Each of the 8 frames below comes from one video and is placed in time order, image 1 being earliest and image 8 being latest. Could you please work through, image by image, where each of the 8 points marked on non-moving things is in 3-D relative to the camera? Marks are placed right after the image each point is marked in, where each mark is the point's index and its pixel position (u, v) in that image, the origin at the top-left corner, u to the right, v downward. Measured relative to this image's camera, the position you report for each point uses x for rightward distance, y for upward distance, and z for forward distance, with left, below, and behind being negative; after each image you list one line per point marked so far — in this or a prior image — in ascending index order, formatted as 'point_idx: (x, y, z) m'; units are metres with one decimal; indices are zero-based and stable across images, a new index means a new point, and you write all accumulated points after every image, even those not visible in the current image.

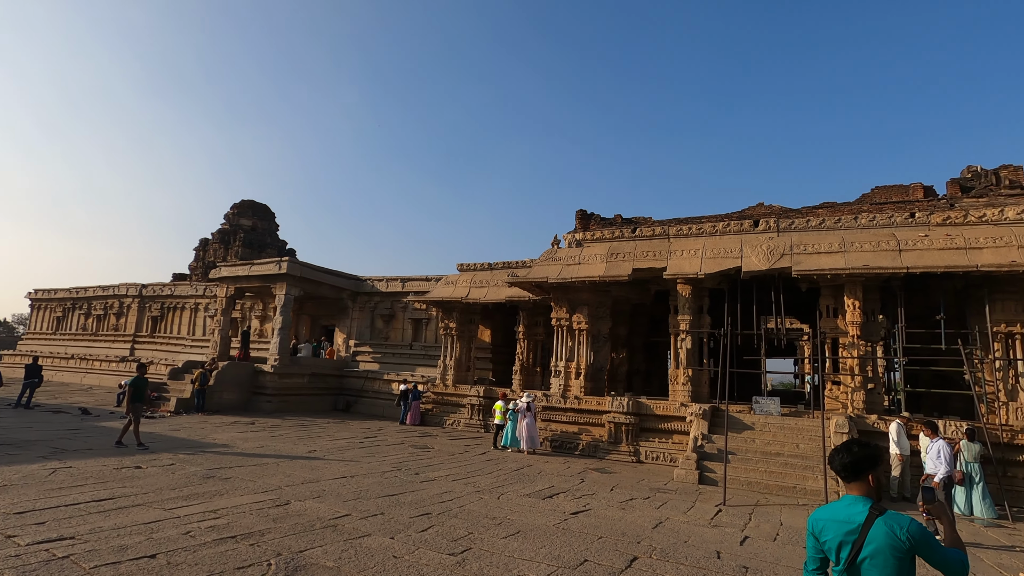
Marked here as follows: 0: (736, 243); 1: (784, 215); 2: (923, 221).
0: (+4.8, +1.0, +11.8) m
1: (+6.1, +1.6, +12.2) m
2: (+7.9, +1.3, +10.7) m
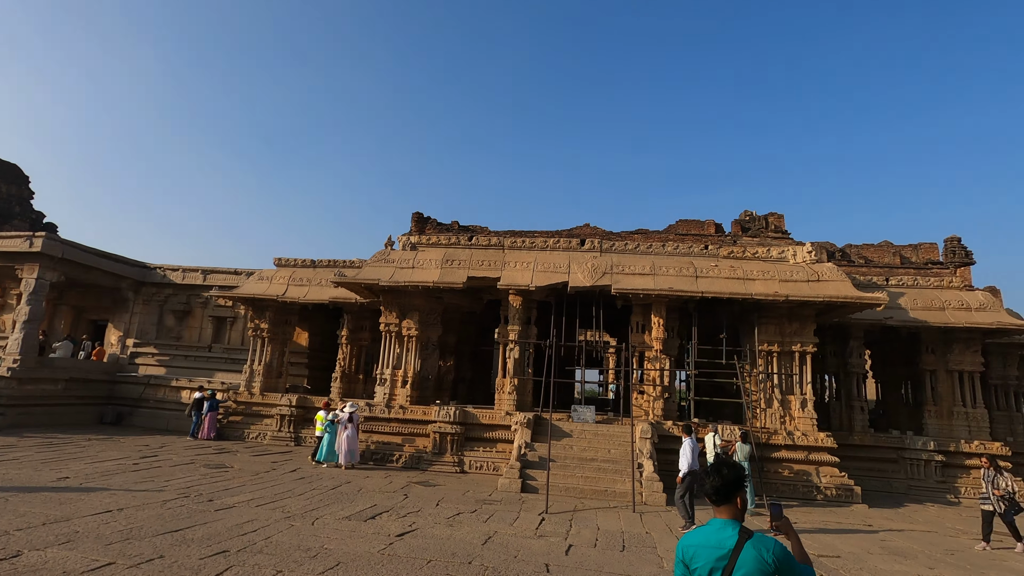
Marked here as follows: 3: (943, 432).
0: (+1.2, +0.7, +12.4) m
1: (+2.3, +1.2, +13.2) m
2: (+4.5, +0.8, +12.3) m
3: (+10.1, -3.3, +13.0) m
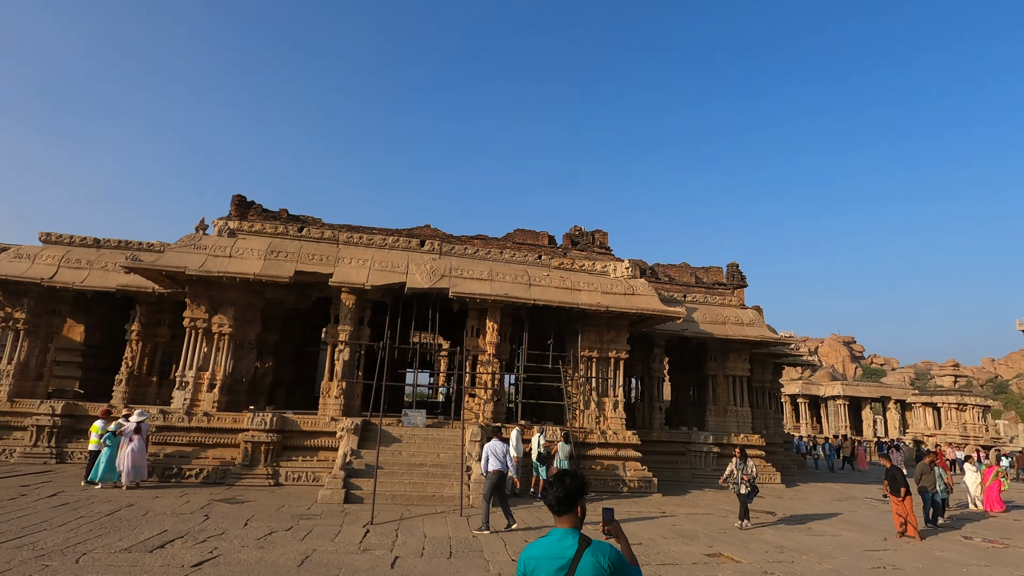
0: (-2.4, +0.7, +12.0) m
1: (-1.5, +1.2, +13.2) m
2: (+0.8, +0.6, +13.0) m
3: (+5.7, -3.8, +15.2) m
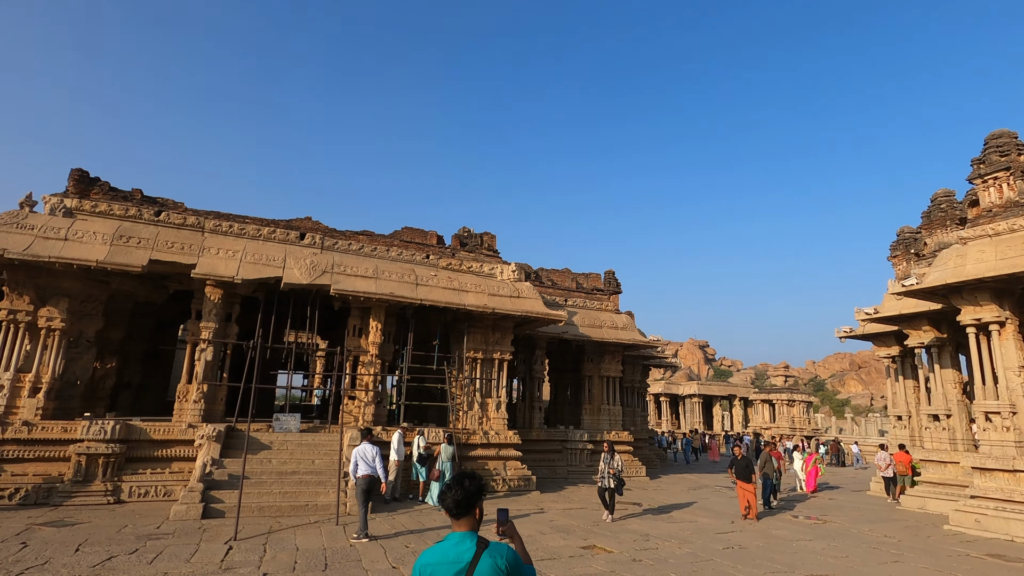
0: (-4.7, +0.8, +11.2) m
1: (-4.1, +1.2, +12.5) m
2: (-1.8, +0.6, +12.8) m
3: (+2.4, -3.9, +15.9) m
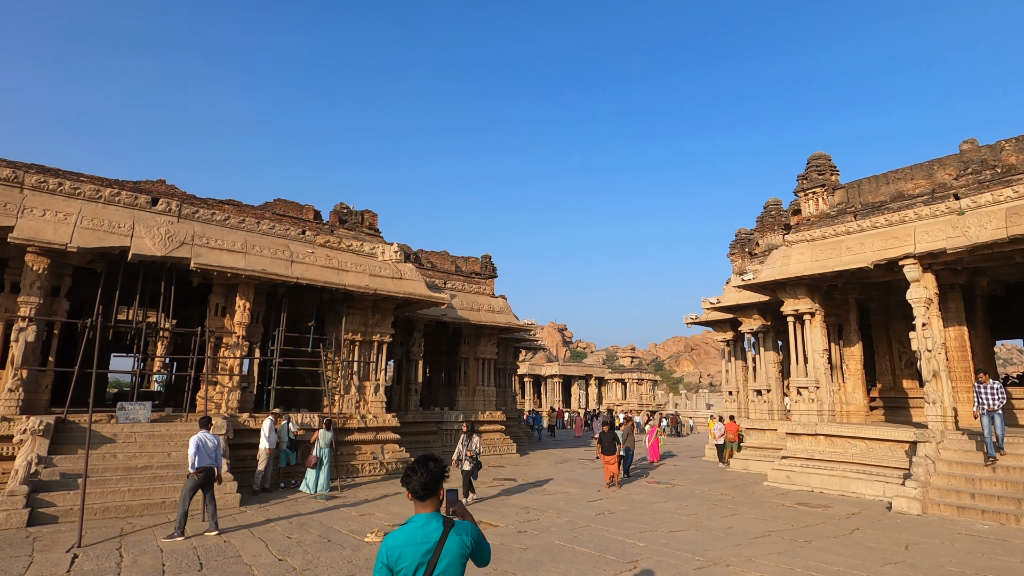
0: (-6.9, +1.3, +9.8) m
1: (-6.6, +1.8, +11.2) m
2: (-4.4, +1.1, +12.1) m
3: (-1.3, -3.5, +16.3) m
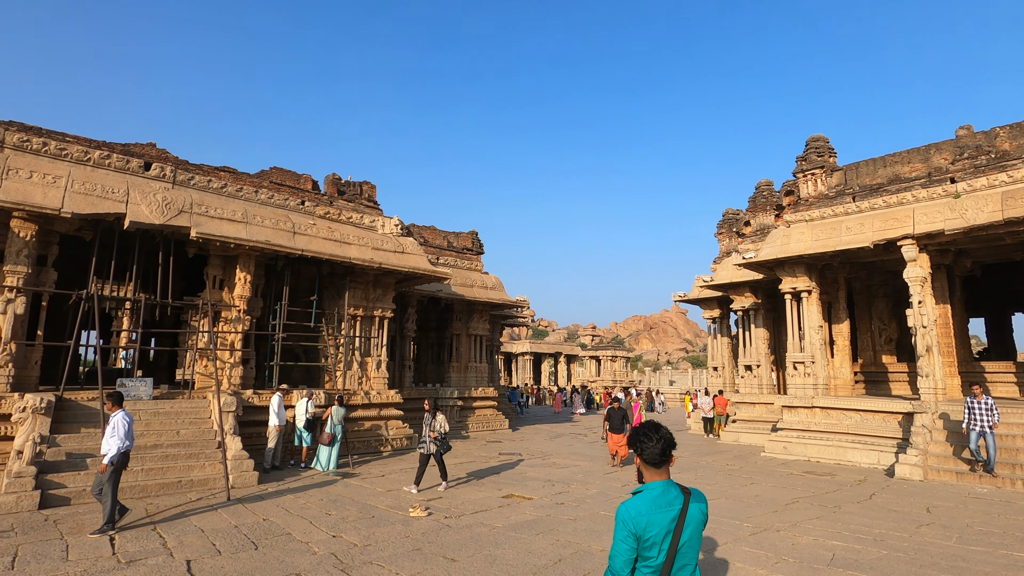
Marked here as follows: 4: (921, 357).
0: (-6.5, +1.8, +9.1) m
1: (-6.3, +2.3, +10.5) m
2: (-4.3, +1.6, +11.6) m
3: (-1.5, -2.8, +16.2) m
4: (+7.6, -1.3, +10.2) m
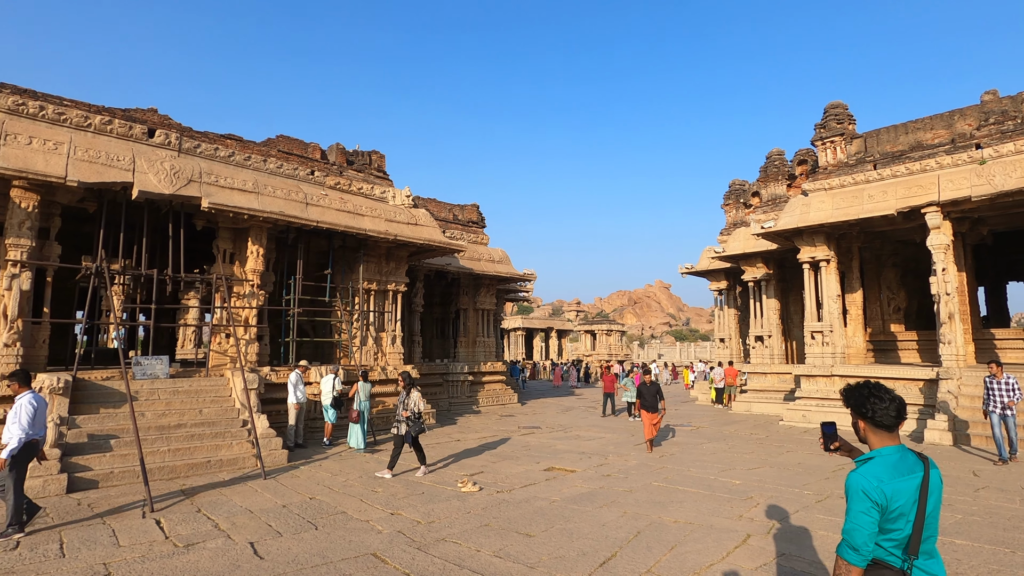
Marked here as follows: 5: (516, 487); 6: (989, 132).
0: (-6.0, +2.2, +8.6) m
1: (-5.9, +2.8, +10.0) m
2: (-3.9, +2.2, +11.1) m
3: (-1.2, -2.0, +16.0) m
4: (+8.0, -0.7, +10.3) m
5: (0.0, -2.3, +6.4) m
6: (+9.1, +3.0, +10.6) m
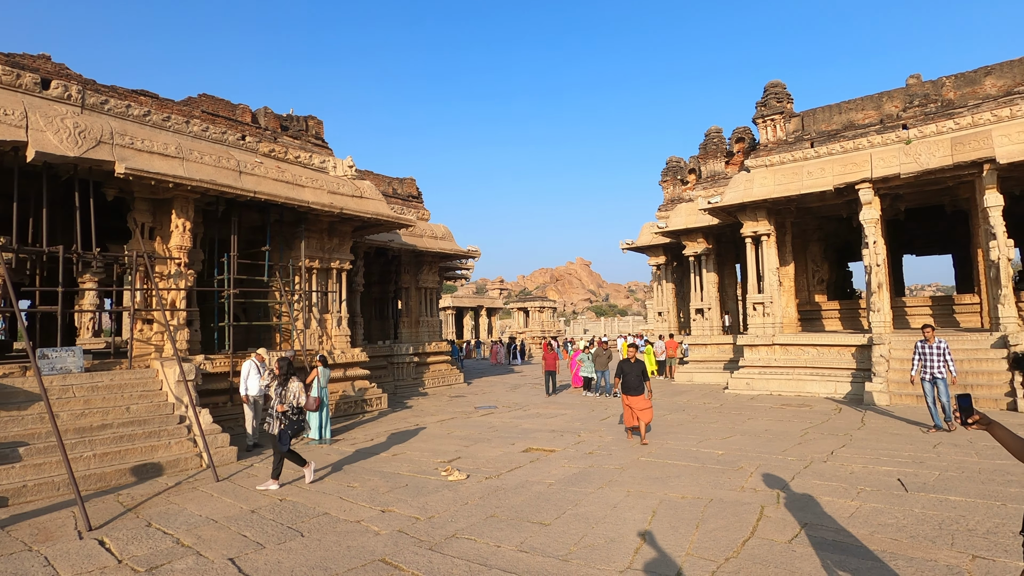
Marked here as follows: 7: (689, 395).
0: (-6.5, +2.4, +7.2) m
1: (-6.6, +3.1, +8.5) m
2: (-4.7, +2.6, +10.0) m
3: (-2.8, -1.4, +15.4) m
4: (+7.2, -0.1, +11.0) m
5: (-0.1, -2.0, +6.1) m
6: (+8.2, +3.6, +11.3) m
7: (+4.0, -2.4, +12.4) m
